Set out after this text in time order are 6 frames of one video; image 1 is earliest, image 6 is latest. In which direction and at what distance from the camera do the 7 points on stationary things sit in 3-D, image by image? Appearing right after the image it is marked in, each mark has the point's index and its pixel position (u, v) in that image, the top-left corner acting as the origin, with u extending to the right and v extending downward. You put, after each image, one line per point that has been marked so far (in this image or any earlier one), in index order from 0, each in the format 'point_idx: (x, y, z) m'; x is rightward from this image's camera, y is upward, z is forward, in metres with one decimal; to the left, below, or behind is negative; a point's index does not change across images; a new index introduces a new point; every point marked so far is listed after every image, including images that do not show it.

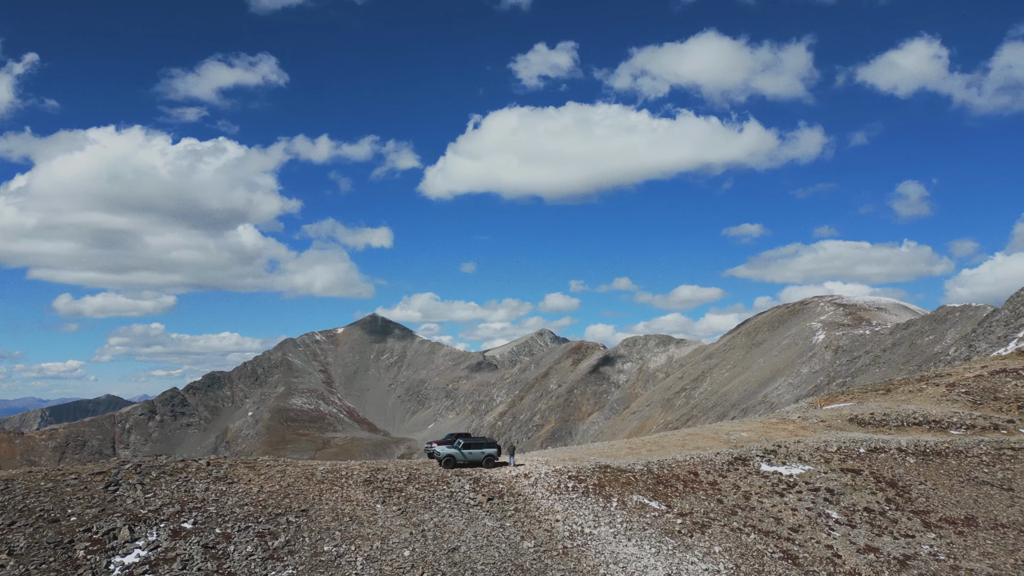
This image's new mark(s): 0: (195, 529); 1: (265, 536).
0: (-8.0, -6.1, +19.2) m
1: (-6.3, -6.4, +19.2) m
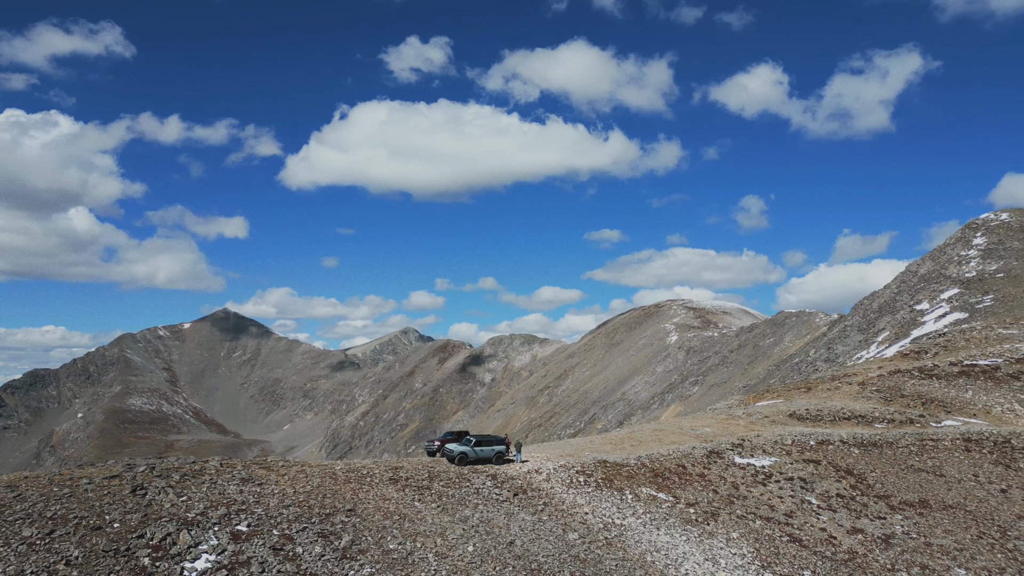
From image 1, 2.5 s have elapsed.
0: (-6.3, -6.0, +18.4) m
1: (-4.6, -6.2, +18.7) m
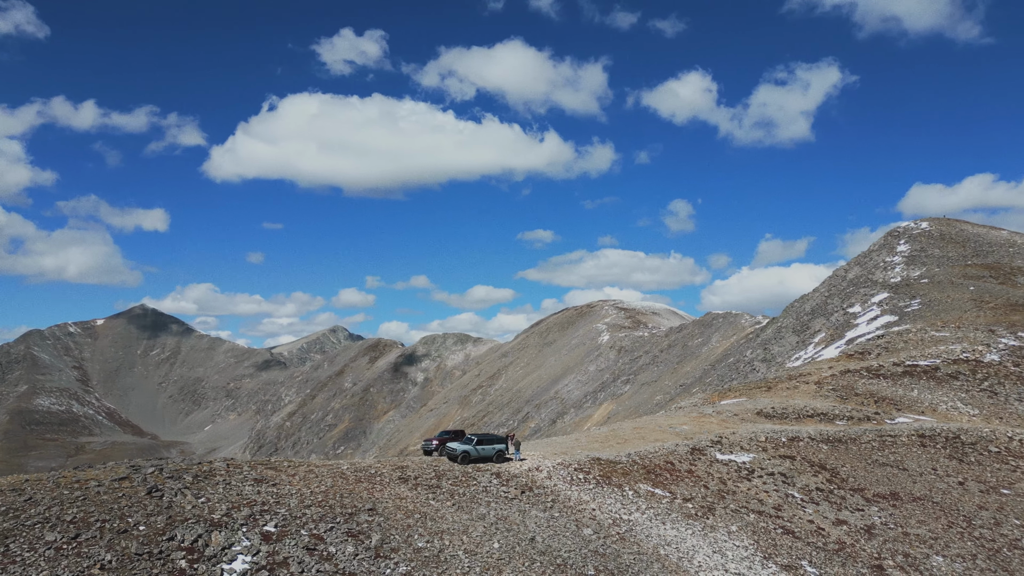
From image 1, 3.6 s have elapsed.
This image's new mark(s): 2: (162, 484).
0: (-5.6, -5.9, +18.2) m
1: (-3.9, -6.2, +18.6) m
2: (-9.2, -5.2, +19.7) m
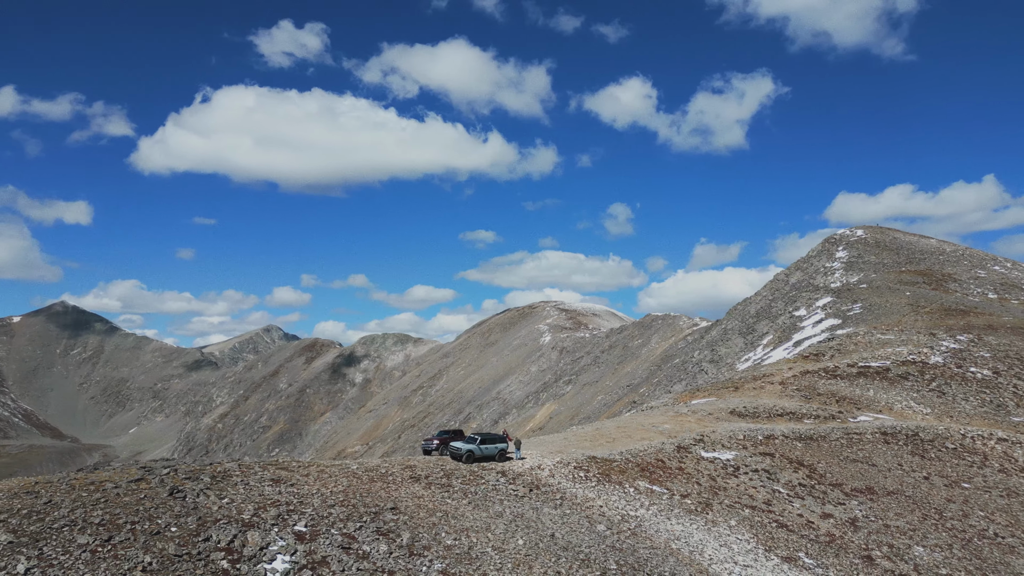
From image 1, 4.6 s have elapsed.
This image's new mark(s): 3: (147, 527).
0: (-4.8, -5.9, +18.1) m
1: (-3.1, -6.2, +18.7) m
2: (-8.6, -5.1, +19.3) m
3: (-8.2, -5.4, +16.7) m
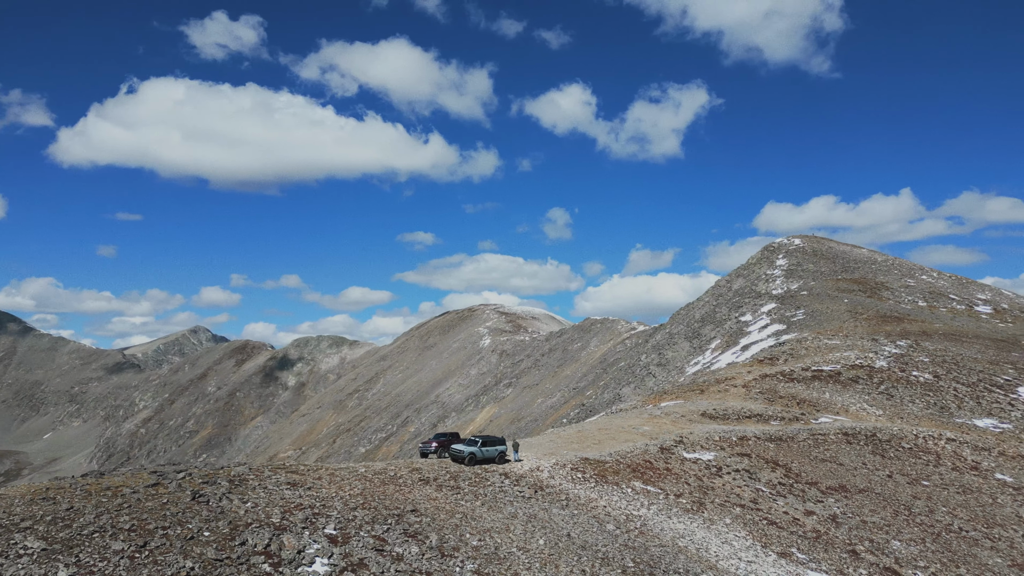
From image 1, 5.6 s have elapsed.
0: (-4.0, -5.9, +18.0) m
1: (-2.4, -6.3, +18.8) m
2: (-7.9, -5.1, +18.9) m
3: (-7.3, -5.4, +16.4) m
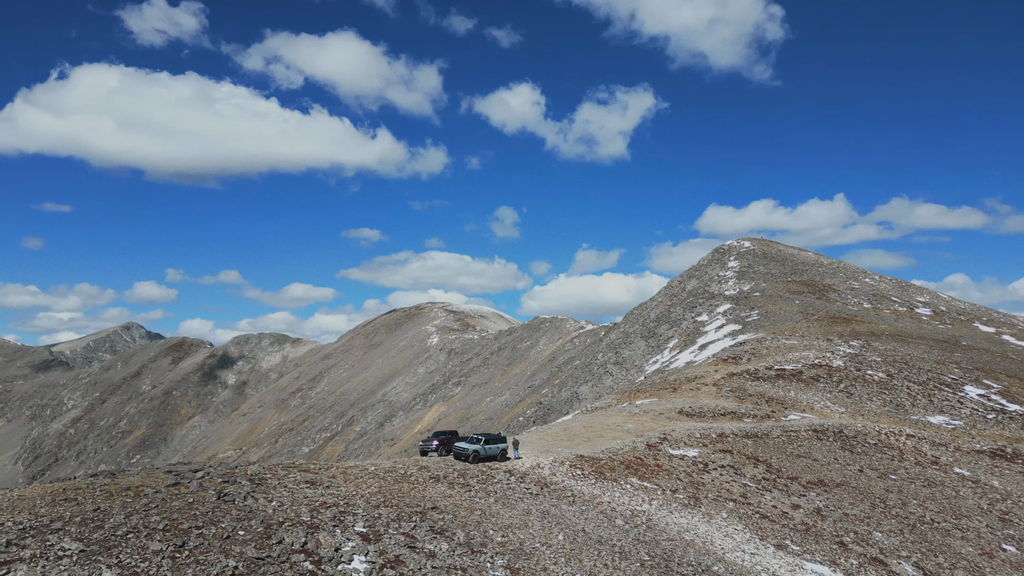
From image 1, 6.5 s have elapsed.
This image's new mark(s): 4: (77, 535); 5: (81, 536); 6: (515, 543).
0: (-3.3, -5.9, +18.0) m
1: (-1.8, -6.2, +18.9) m
2: (-7.2, -5.0, +18.6) m
3: (-6.5, -5.3, +16.1) m
4: (-8.8, -5.0, +15.0) m
5: (-8.7, -5.0, +15.0) m
6: (0.0, -6.6, +19.4) m
